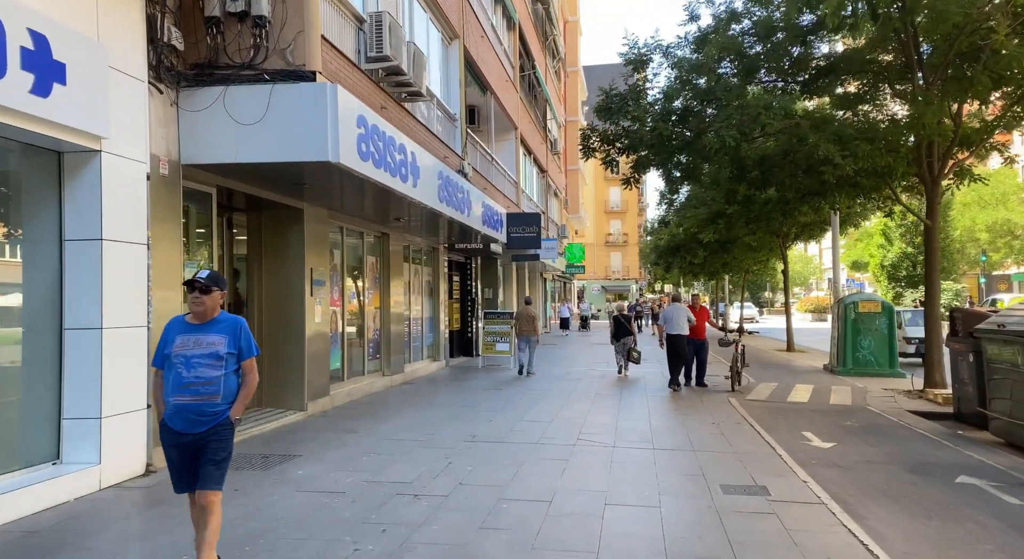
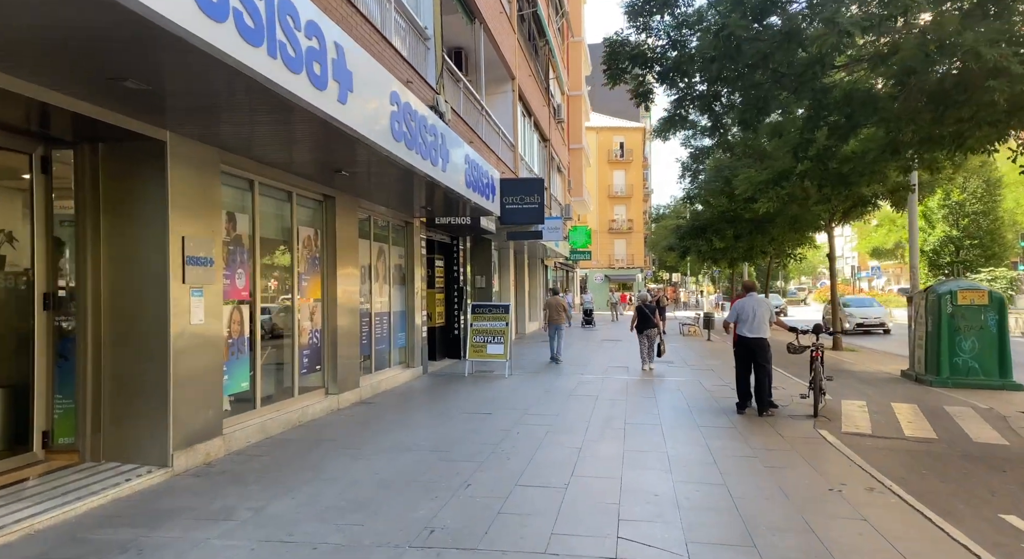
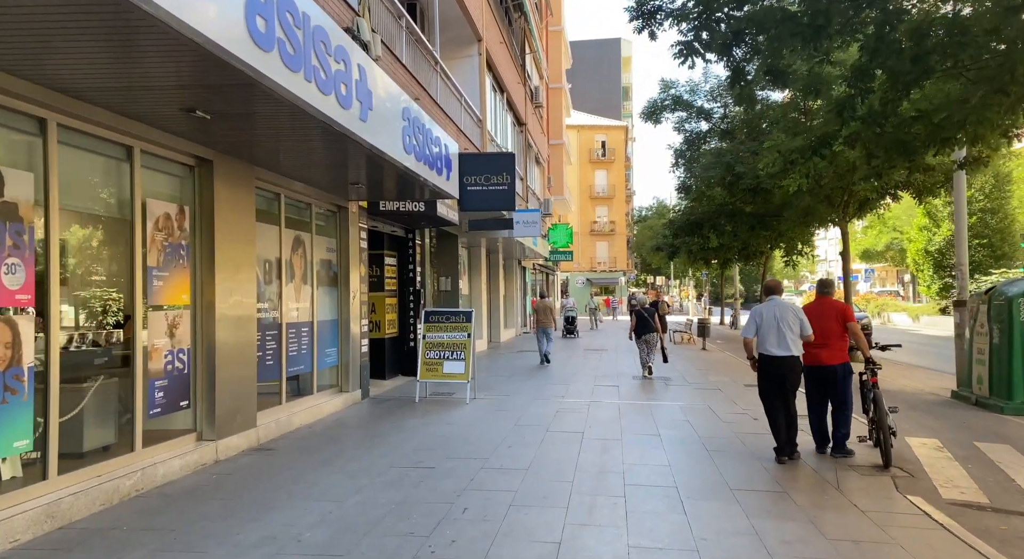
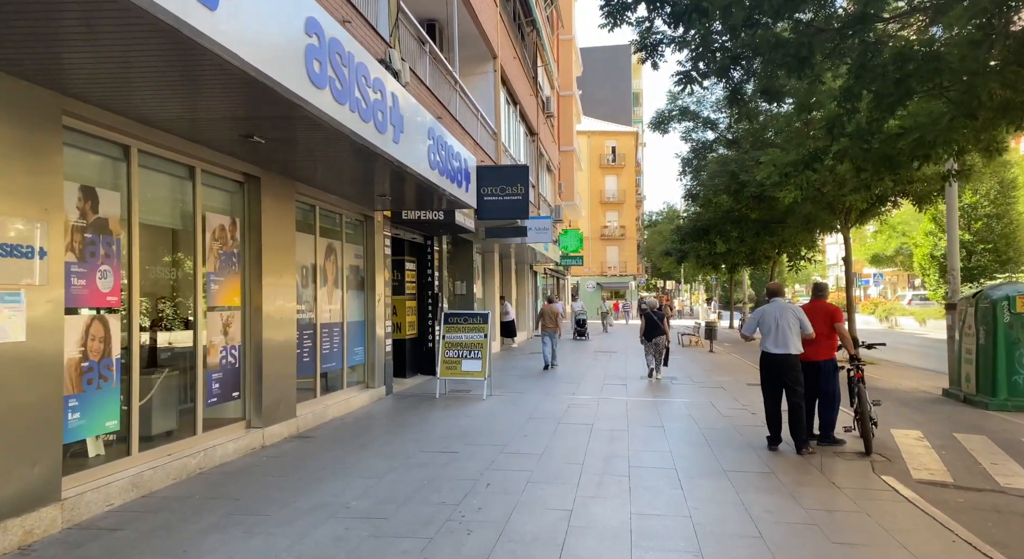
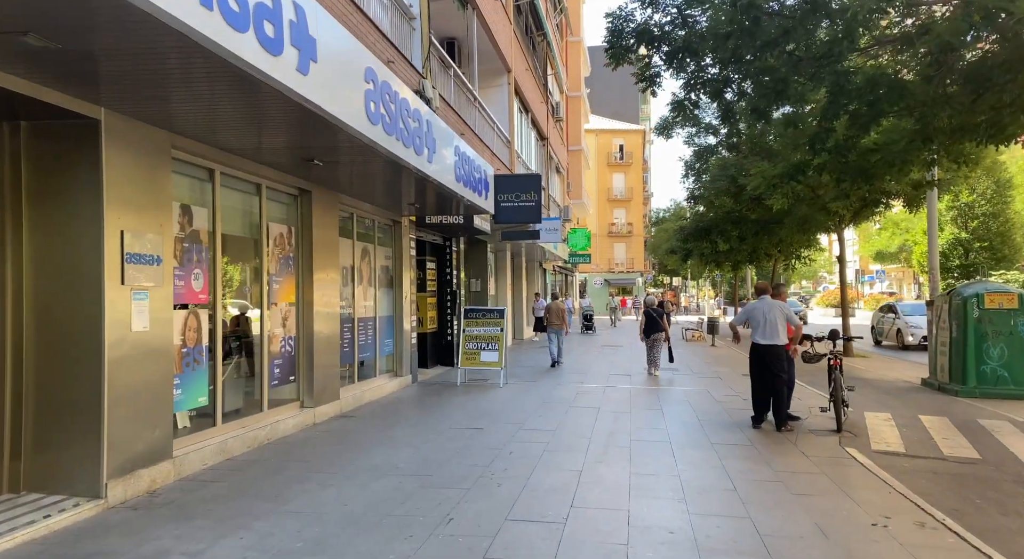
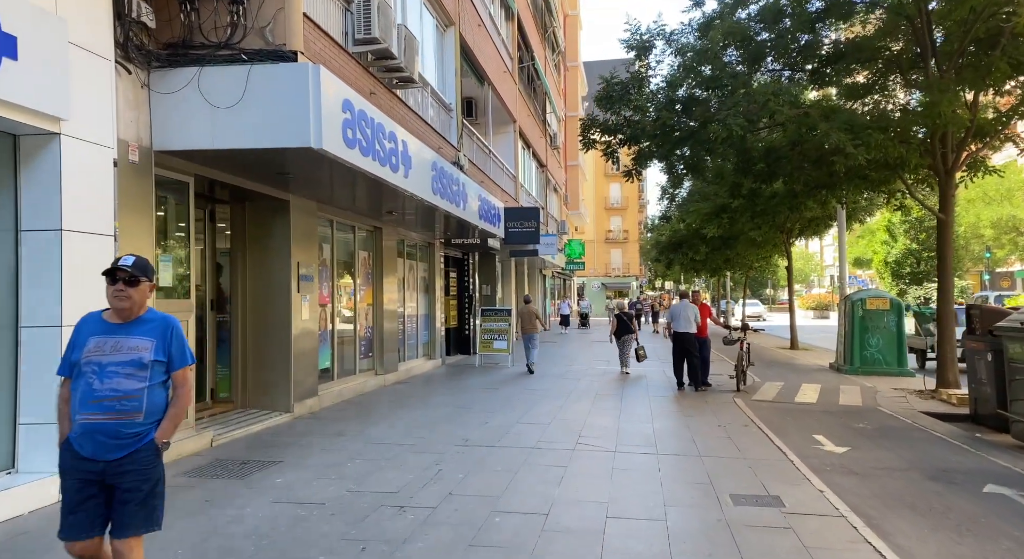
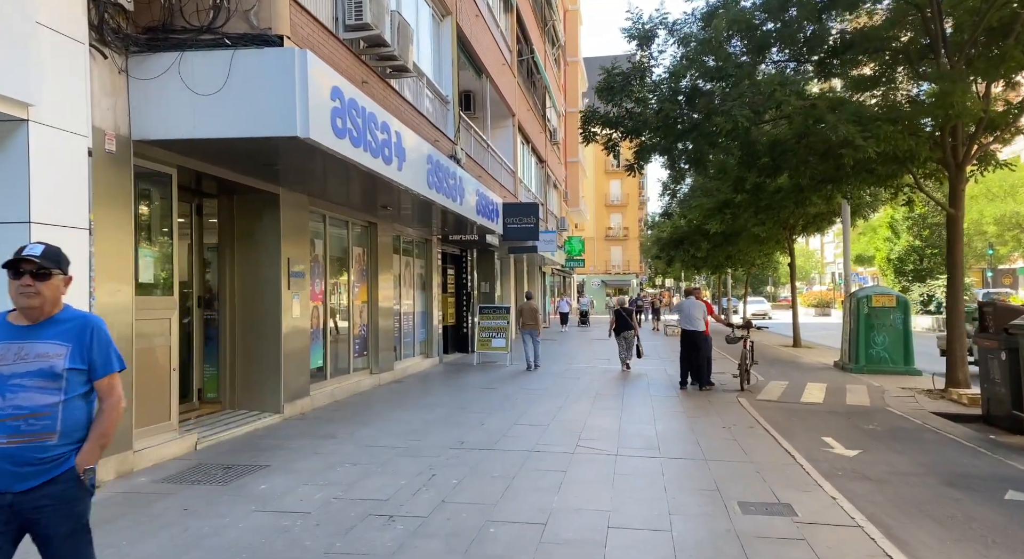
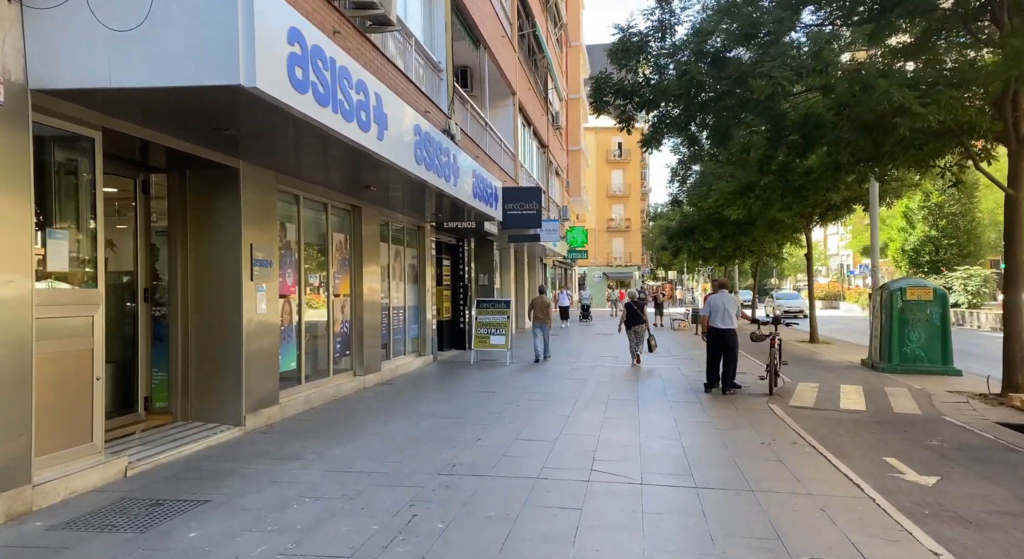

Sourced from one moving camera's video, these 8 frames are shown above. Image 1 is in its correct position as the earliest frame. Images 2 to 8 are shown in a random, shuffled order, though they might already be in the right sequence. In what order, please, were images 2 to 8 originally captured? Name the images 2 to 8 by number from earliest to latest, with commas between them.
6, 7, 8, 2, 5, 4, 3
